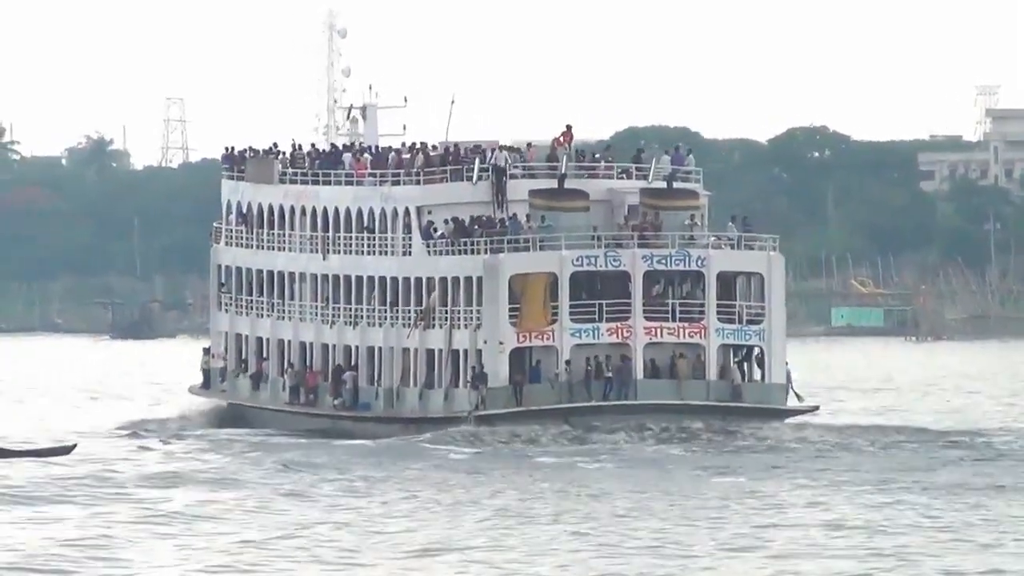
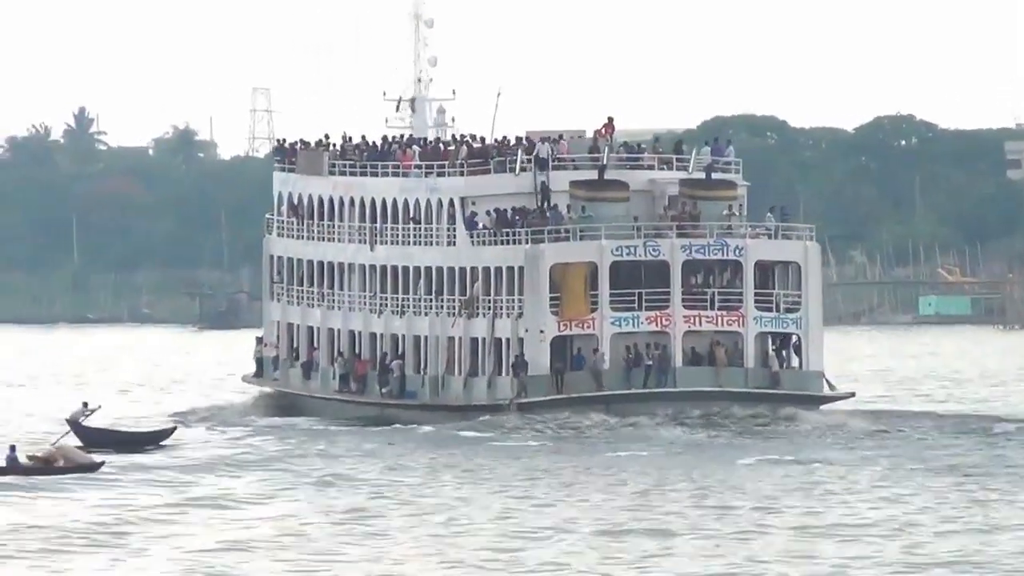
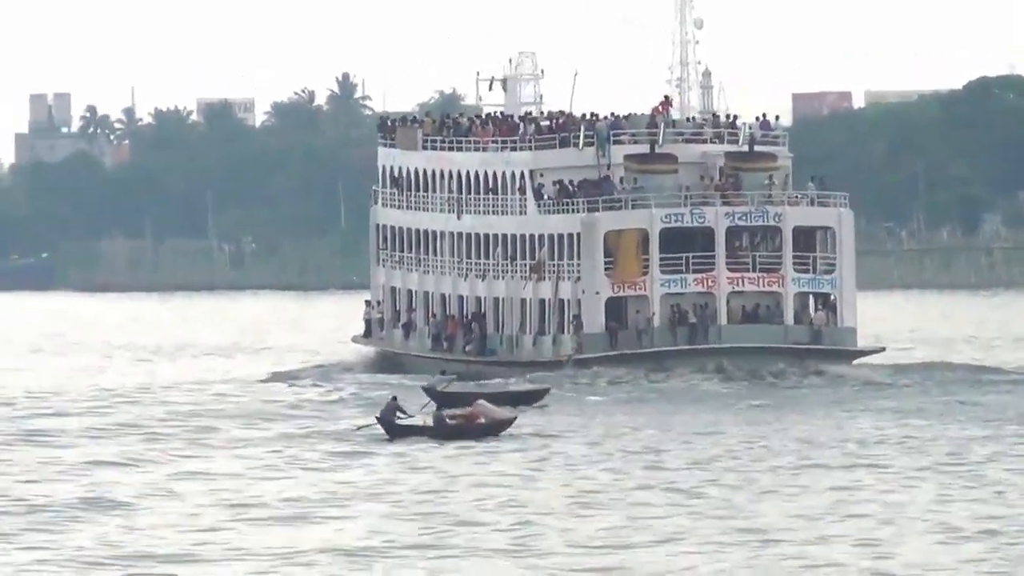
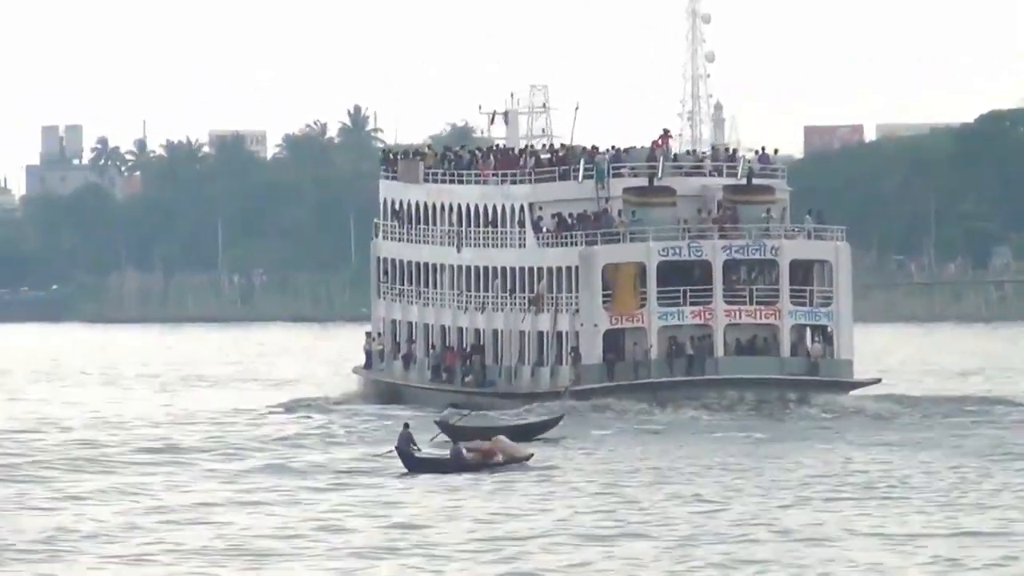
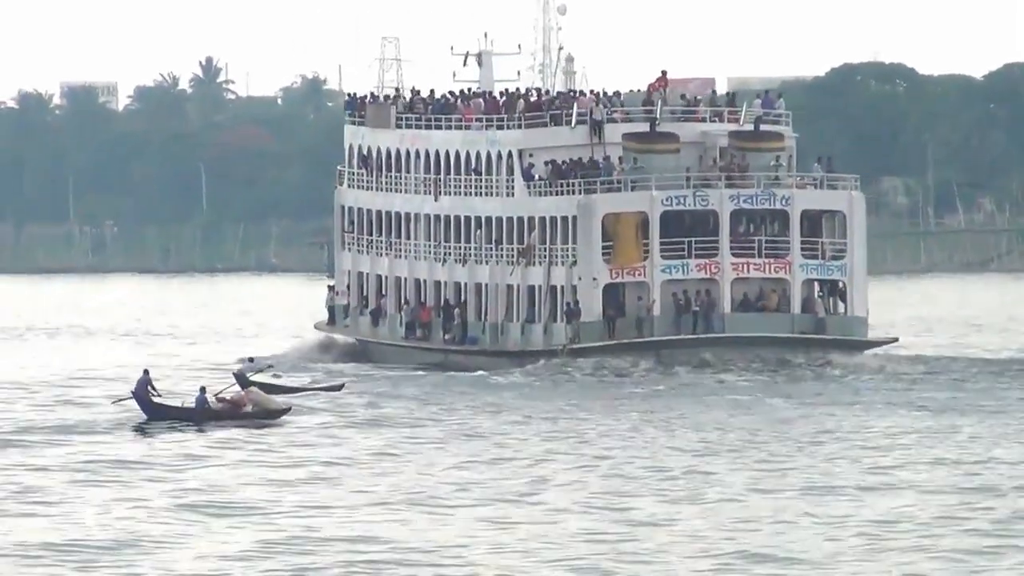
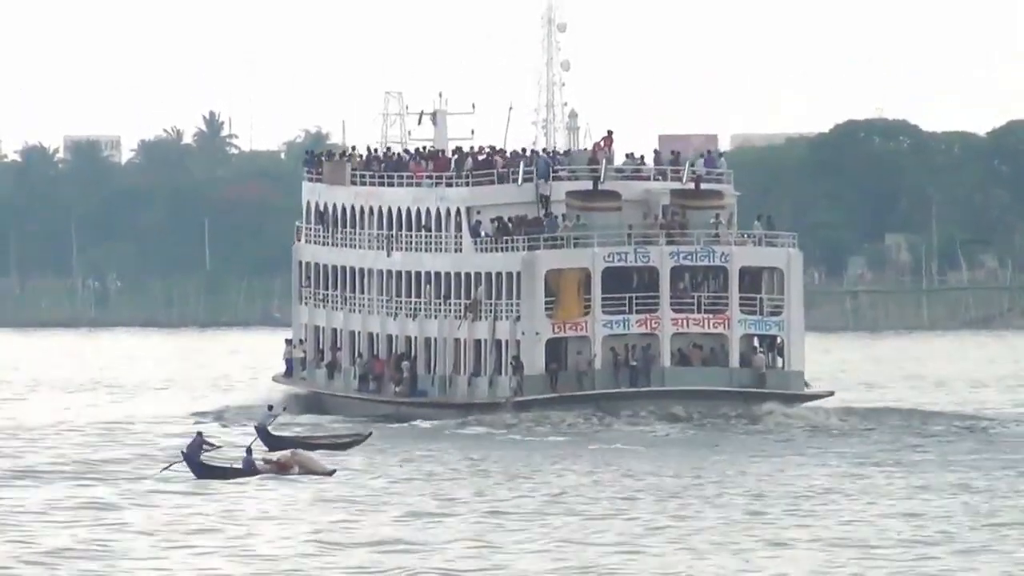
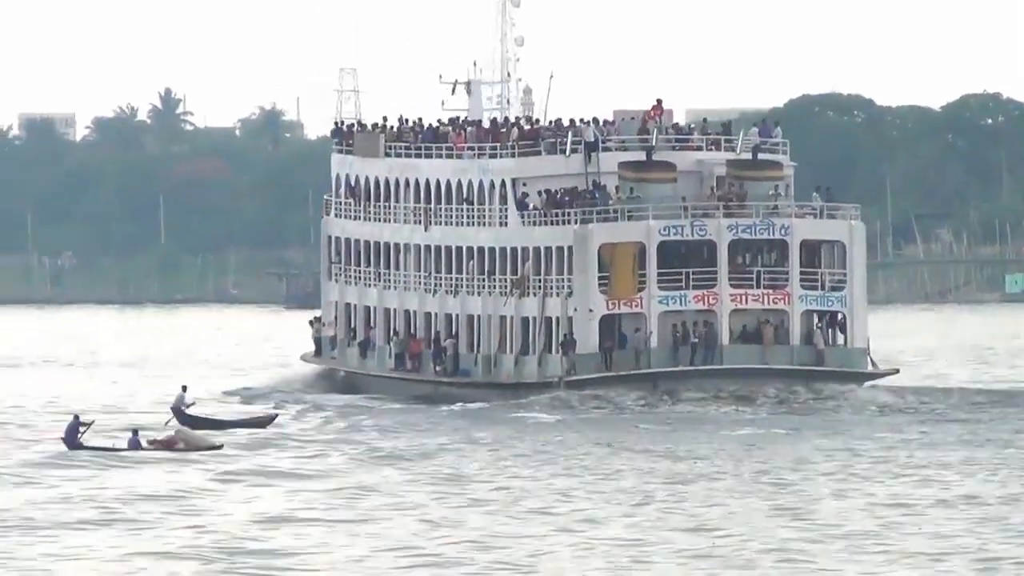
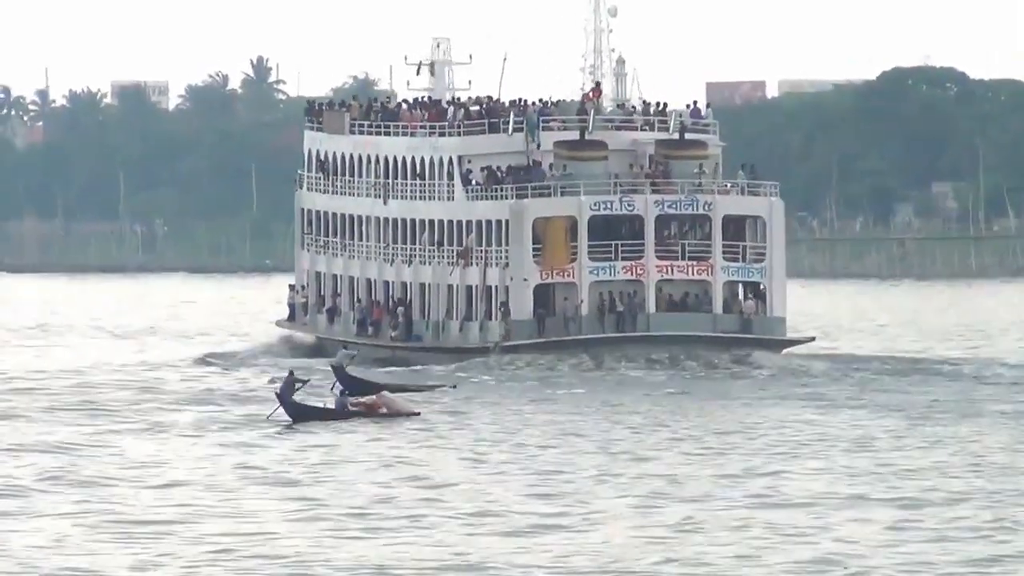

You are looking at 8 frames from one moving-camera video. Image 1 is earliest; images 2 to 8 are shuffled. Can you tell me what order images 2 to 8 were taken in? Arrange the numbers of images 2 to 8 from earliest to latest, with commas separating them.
2, 7, 5, 6, 8, 3, 4
